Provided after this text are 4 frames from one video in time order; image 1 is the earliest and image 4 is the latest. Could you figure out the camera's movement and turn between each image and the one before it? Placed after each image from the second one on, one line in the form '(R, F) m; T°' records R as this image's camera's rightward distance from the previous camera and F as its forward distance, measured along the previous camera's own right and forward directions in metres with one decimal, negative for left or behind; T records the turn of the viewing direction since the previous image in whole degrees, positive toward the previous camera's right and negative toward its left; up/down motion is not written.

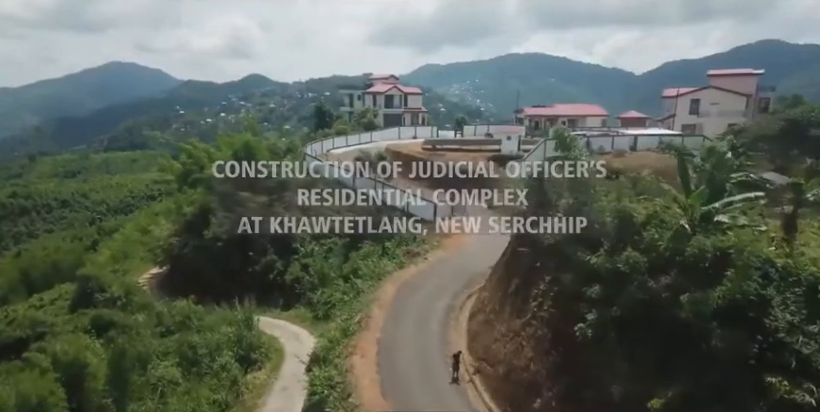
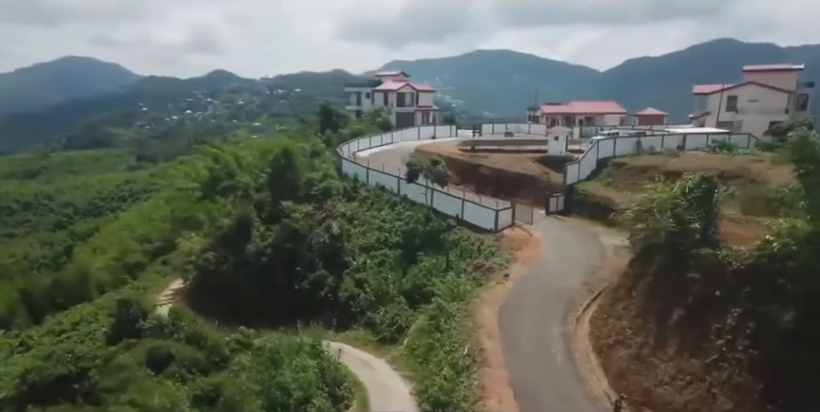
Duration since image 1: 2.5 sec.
(-4.6, +2.2) m; +3°
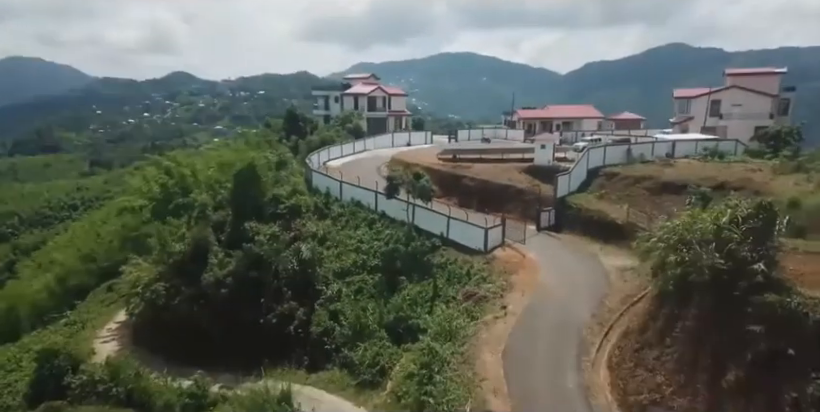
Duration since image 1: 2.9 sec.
(-0.6, +2.6) m; +4°
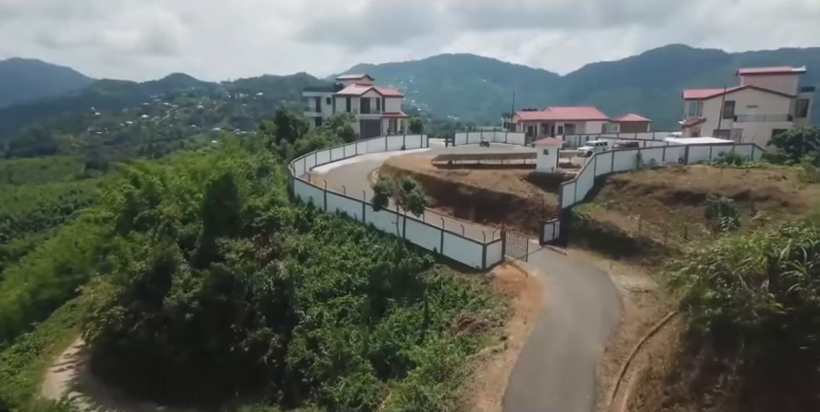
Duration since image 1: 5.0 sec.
(+0.4, +2.2) m; 0°
